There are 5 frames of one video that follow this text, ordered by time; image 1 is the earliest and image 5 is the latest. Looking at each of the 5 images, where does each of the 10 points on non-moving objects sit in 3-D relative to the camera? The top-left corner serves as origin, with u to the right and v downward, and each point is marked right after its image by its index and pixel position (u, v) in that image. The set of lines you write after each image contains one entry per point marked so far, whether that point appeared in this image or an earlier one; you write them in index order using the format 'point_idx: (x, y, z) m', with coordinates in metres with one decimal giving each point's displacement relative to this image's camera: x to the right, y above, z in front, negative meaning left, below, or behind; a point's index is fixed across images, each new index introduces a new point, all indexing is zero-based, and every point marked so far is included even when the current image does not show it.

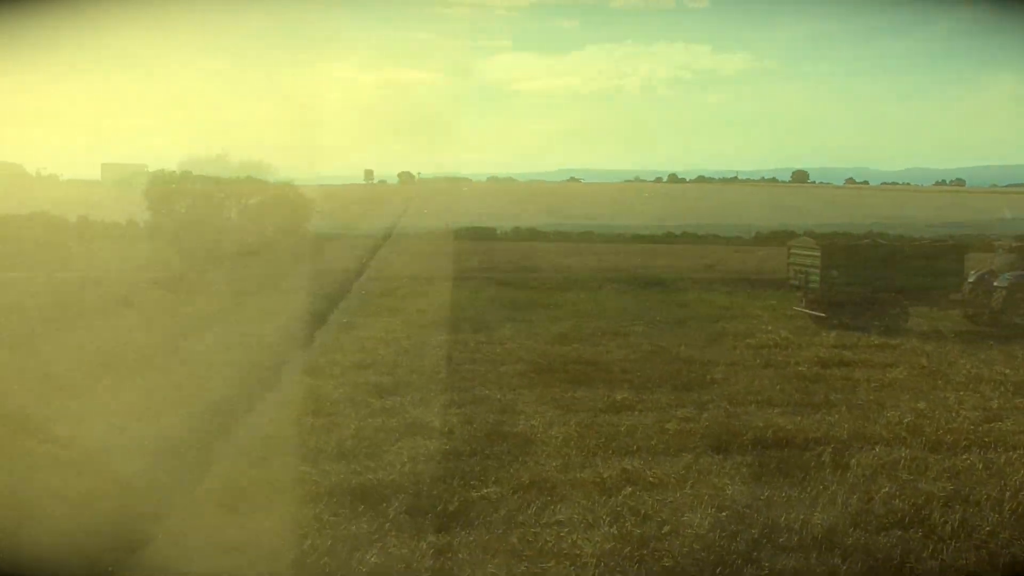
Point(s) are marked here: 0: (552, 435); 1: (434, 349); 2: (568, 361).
0: (+0.4, -1.4, +8.2) m
1: (-0.8, -1.0, +12.9) m
2: (+0.8, -1.0, +11.9) m
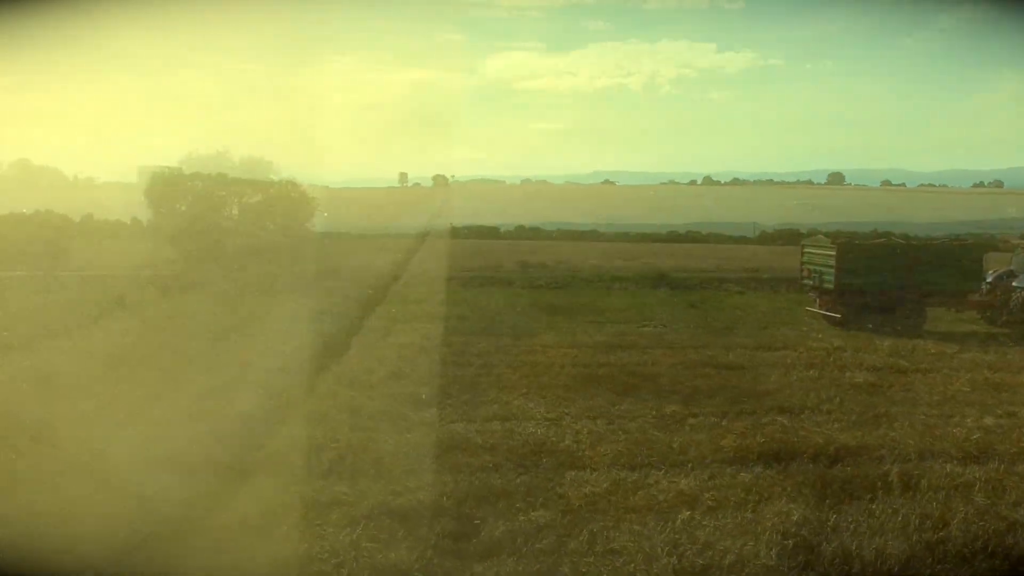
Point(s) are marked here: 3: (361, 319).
0: (+0.5, -1.4, +7.9) m
1: (-0.6, -1.0, +12.6) m
2: (+0.9, -1.0, +11.6) m
3: (-3.0, -0.9, +18.8) m
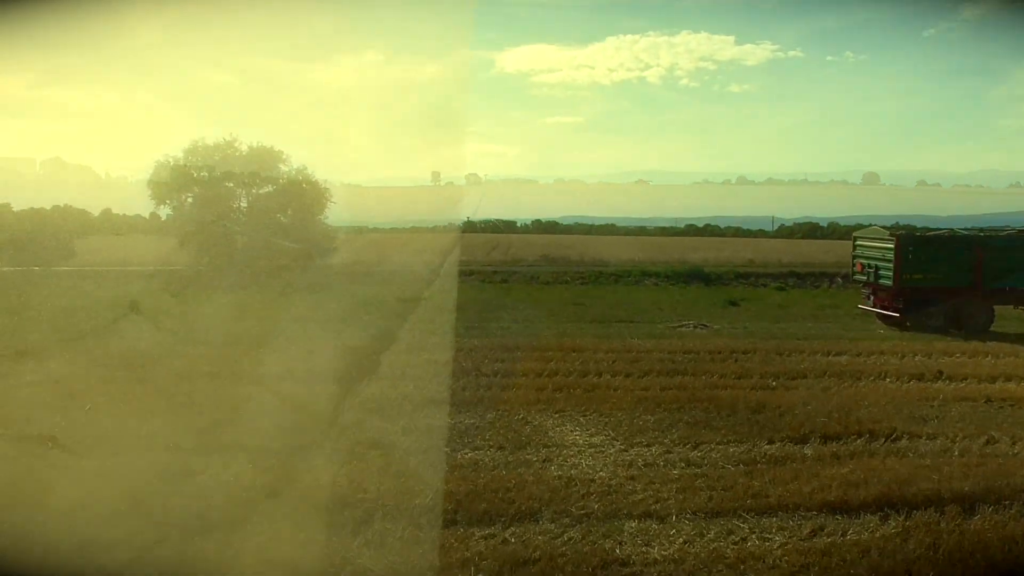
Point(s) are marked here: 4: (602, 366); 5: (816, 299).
0: (+0.9, -1.4, +6.7) m
1: (-0.2, -1.0, +11.4) m
2: (+1.3, -1.0, +10.3) m
3: (-2.5, -0.9, +17.6) m
4: (+1.1, -0.9, +11.1) m
5: (+6.7, -0.2, +19.9) m
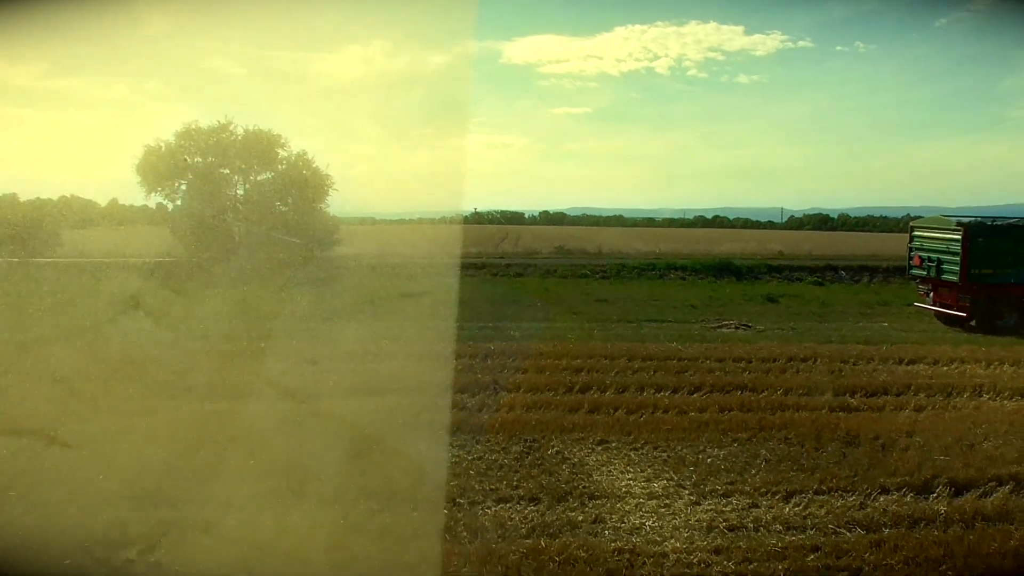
0: (+1.1, -1.4, +5.0) m
1: (0.0, -1.0, +9.7) m
2: (+1.6, -1.0, +8.6) m
3: (-2.2, -0.8, +16.0) m
4: (+1.3, -0.9, +9.4) m
5: (+7.0, -0.1, +18.3) m
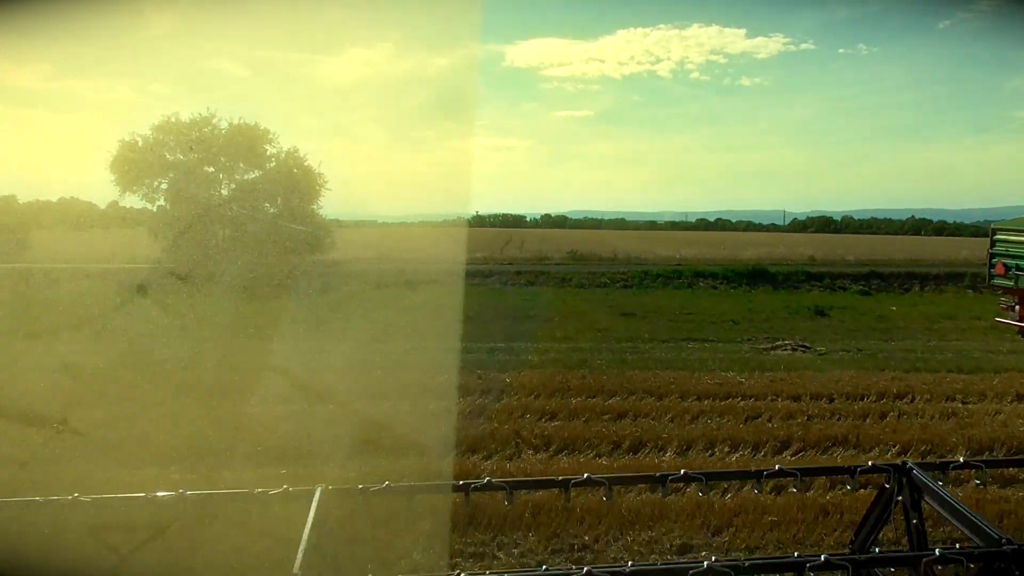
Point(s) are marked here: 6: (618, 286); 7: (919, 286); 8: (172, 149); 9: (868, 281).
0: (+1.3, -1.5, +2.9) m
1: (+0.2, -1.2, +7.6) m
2: (+1.8, -1.1, +6.5) m
3: (-2.0, -1.0, +13.9) m
4: (+1.5, -1.1, +7.3) m
5: (+7.2, -0.3, +16.1) m
6: (+2.3, +0.1, +19.4) m
7: (+8.6, +0.1, +19.2) m
8: (-7.2, +2.9, +18.9) m
9: (+7.7, +0.2, +19.7) m
